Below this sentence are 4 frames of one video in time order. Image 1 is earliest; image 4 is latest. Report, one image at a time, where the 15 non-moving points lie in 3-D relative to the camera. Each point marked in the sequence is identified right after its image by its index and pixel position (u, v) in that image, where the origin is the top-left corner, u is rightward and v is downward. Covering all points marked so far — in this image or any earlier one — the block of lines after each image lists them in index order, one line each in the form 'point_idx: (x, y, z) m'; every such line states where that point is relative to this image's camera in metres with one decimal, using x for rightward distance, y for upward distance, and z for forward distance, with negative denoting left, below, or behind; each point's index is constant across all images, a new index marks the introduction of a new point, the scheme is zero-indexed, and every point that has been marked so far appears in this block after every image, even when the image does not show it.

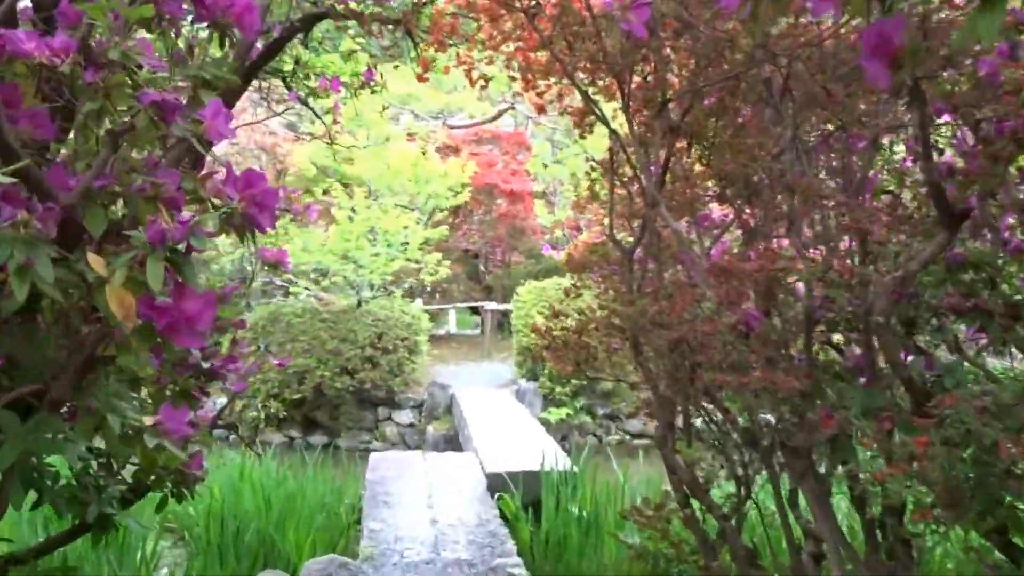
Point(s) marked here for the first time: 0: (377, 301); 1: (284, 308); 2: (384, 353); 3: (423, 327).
0: (-1.0, -0.1, +8.4) m
1: (-1.7, -0.1, +8.3) m
2: (-0.9, -0.5, +8.1) m
3: (-0.7, -0.3, +8.5) m
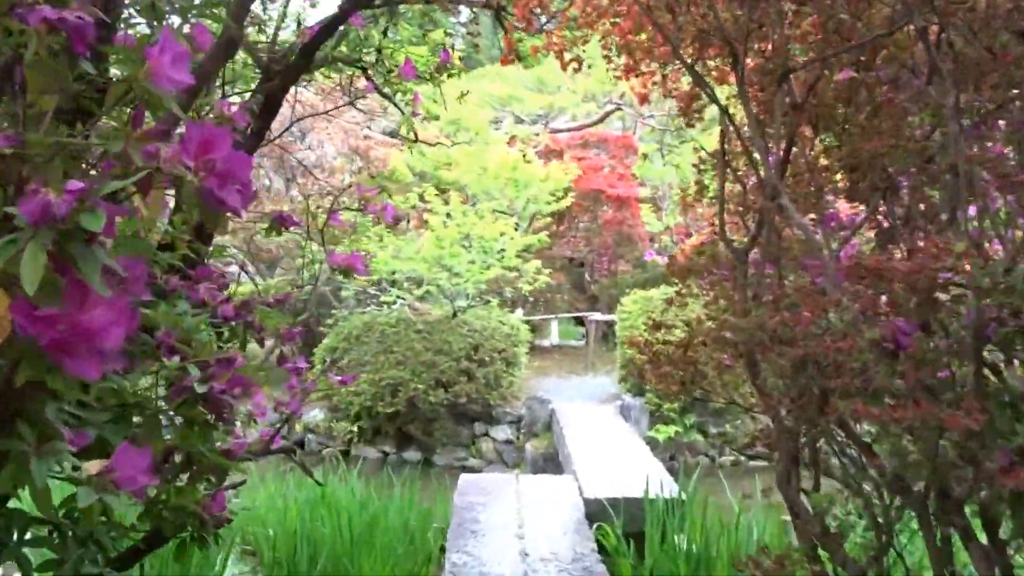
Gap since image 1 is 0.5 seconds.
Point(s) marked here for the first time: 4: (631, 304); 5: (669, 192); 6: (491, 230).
0: (-0.3, -0.2, +8.0) m
1: (-0.9, -0.2, +8.0) m
2: (-0.2, -0.6, +7.8) m
3: (+0.1, -0.4, +8.1) m
4: (+0.9, -0.1, +8.5) m
5: (+1.5, +0.9, +10.8) m
6: (-0.1, +0.4, +7.3) m
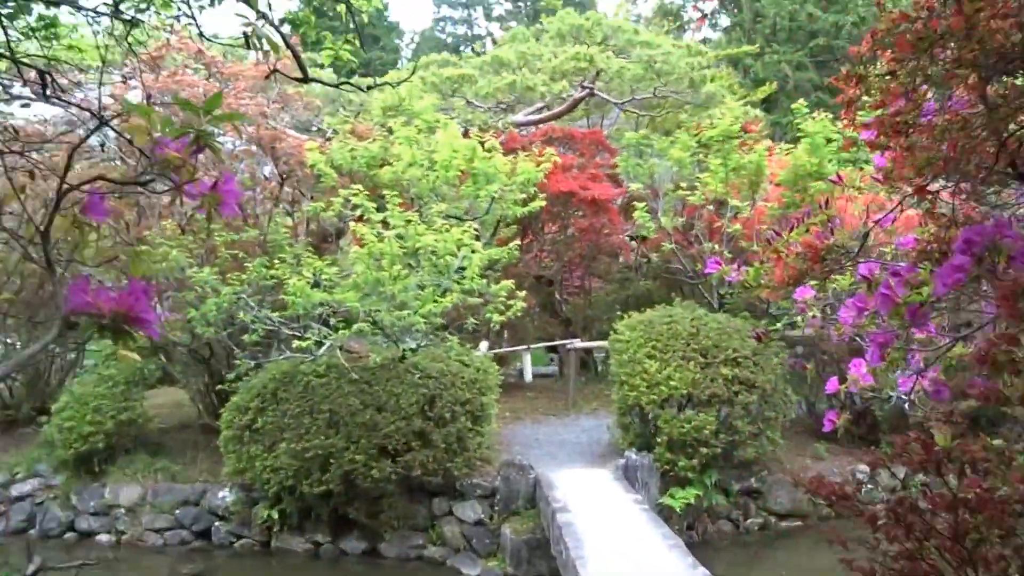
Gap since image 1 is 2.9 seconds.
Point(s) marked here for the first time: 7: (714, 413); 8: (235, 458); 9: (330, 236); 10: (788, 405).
0: (-0.5, -0.4, +6.0) m
1: (-1.1, -0.4, +5.9) m
2: (-0.4, -0.7, +5.7) m
3: (-0.1, -0.5, +6.1) m
4: (+0.7, -0.3, +6.5) m
5: (+1.2, +0.8, +8.9) m
6: (-0.3, +0.2, +5.3) m
7: (+1.0, -0.6, +5.7) m
8: (-1.5, -0.9, +6.0) m
9: (-1.0, +0.3, +6.3) m
10: (+1.5, -0.6, +6.1) m
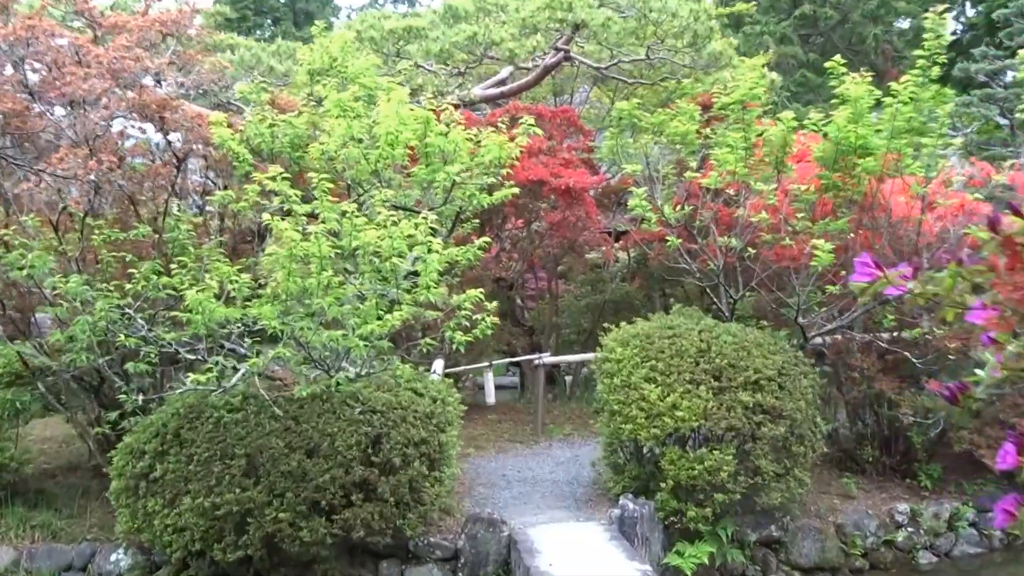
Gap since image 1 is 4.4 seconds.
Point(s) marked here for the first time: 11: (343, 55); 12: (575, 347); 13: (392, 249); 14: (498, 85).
0: (-0.6, -0.4, +4.8) m
1: (-1.3, -0.5, +4.7) m
2: (-0.5, -0.8, +4.5) m
3: (-0.3, -0.6, +4.9) m
4: (+0.5, -0.3, +5.4) m
5: (+0.9, +0.8, +7.7) m
6: (-0.4, +0.2, +4.1) m
7: (+0.9, -0.7, +4.6) m
8: (-1.6, -1.0, +4.7) m
9: (-1.2, +0.2, +5.0) m
10: (+1.4, -0.7, +4.9) m
11: (-0.8, +1.1, +5.1) m
12: (+0.5, -0.4, +8.0) m
13: (-0.4, +0.1, +4.0) m
14: (-0.1, +1.3, +7.2) m
